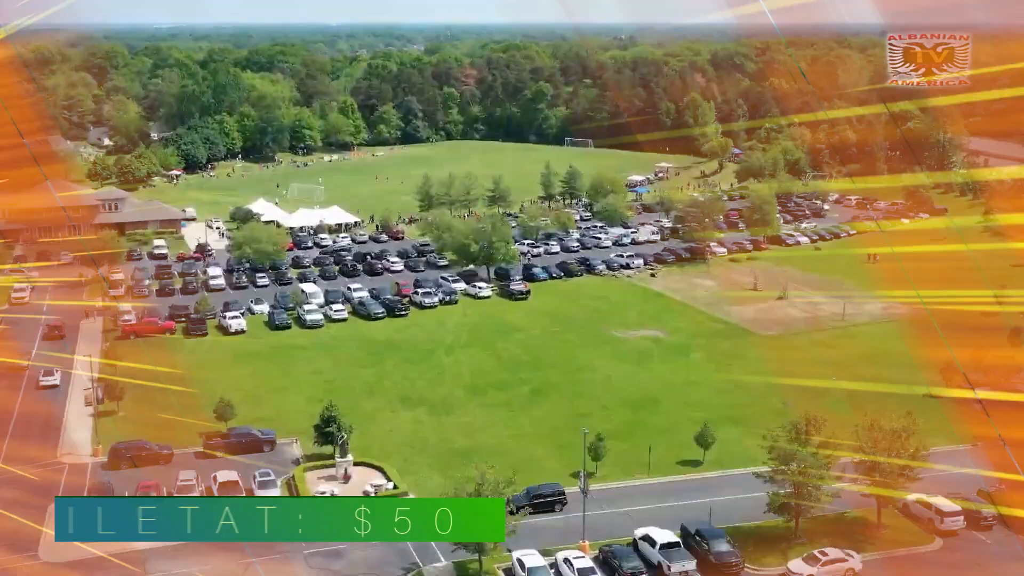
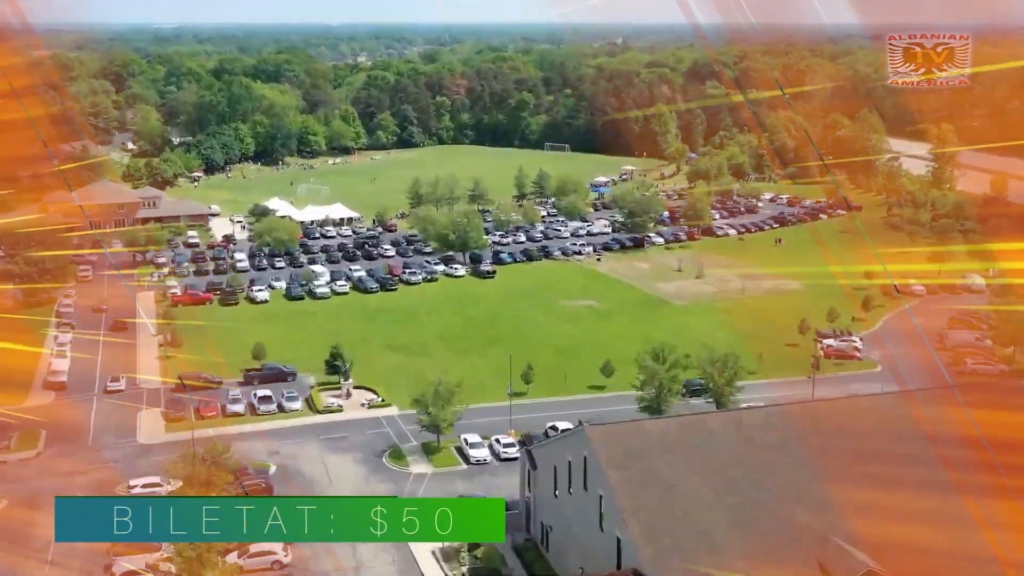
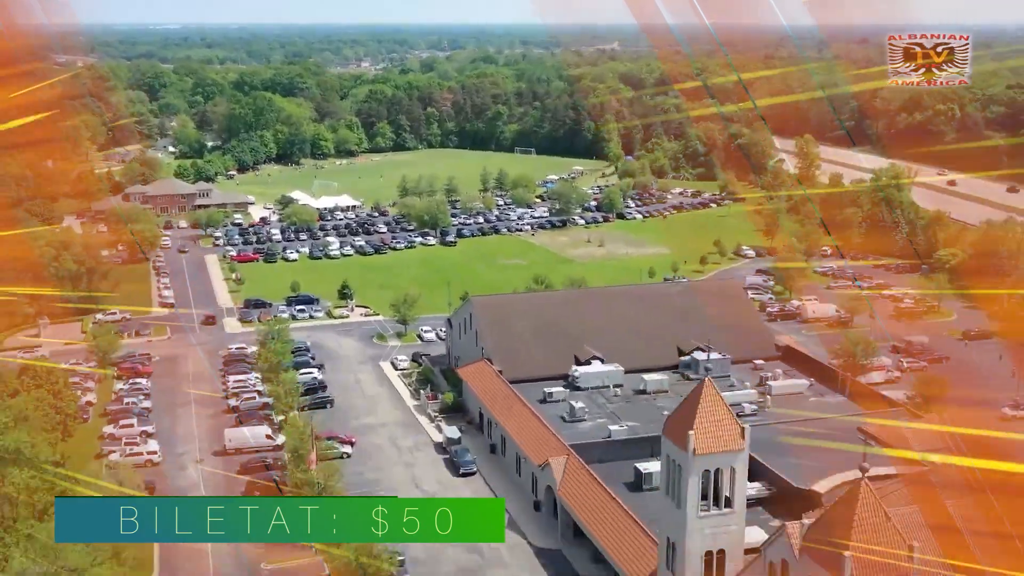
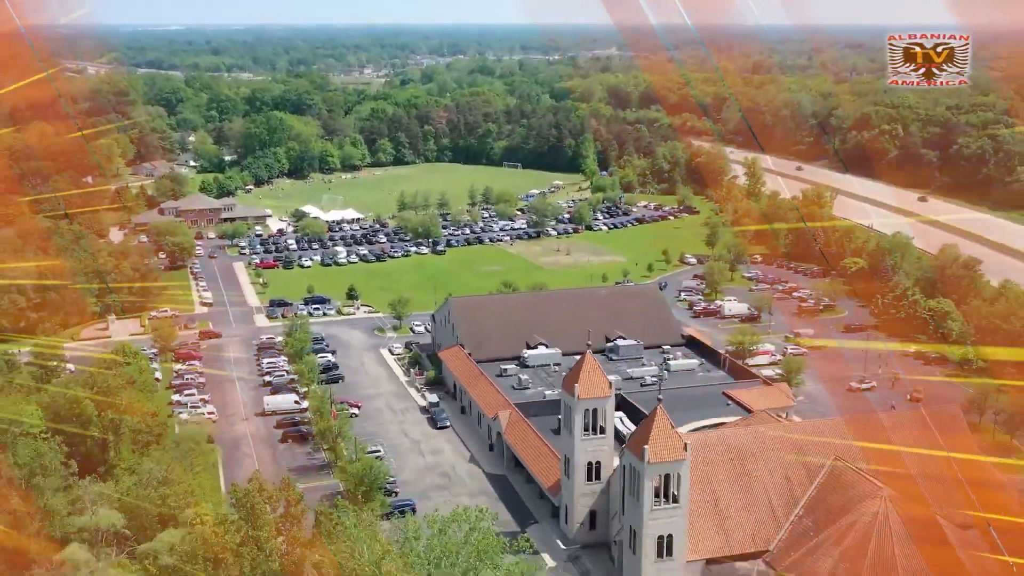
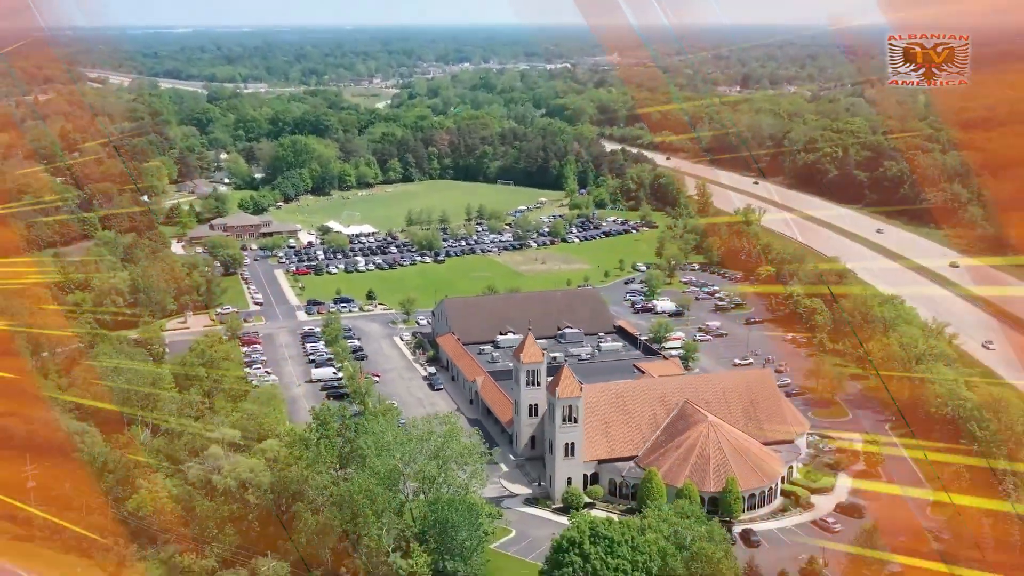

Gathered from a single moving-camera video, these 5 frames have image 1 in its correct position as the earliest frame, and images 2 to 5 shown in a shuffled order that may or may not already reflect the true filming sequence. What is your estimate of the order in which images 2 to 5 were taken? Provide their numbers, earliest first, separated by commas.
2, 3, 4, 5
